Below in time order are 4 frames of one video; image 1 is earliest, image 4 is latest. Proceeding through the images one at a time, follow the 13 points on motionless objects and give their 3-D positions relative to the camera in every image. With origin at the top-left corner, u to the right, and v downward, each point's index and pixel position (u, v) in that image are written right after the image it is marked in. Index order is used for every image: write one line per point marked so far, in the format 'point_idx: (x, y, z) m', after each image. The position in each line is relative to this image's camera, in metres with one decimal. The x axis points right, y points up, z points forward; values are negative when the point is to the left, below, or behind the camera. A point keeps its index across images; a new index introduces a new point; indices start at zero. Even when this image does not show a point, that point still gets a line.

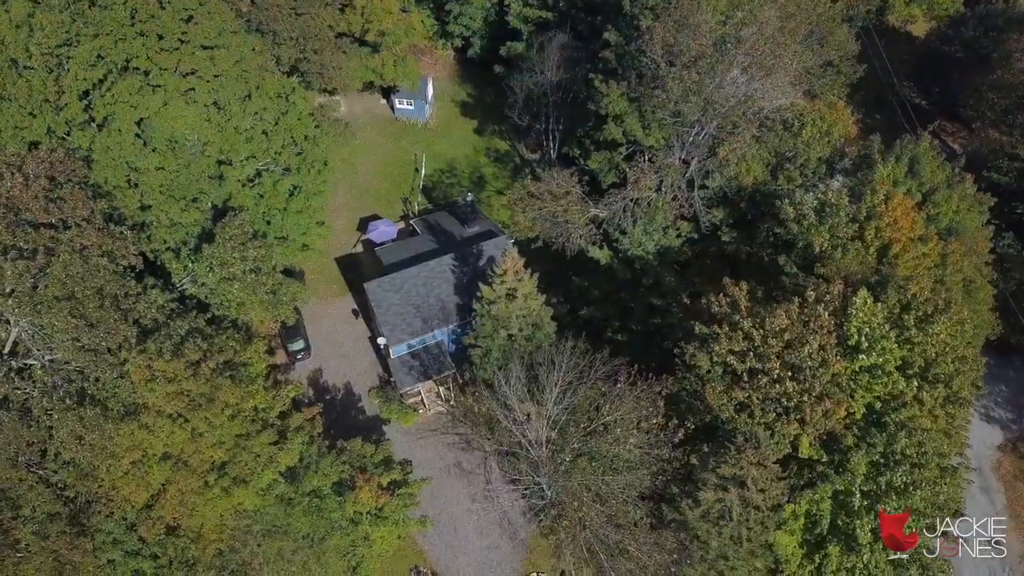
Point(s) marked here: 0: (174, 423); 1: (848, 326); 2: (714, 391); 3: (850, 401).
0: (-10.7, -4.2, +19.1) m
1: (+10.7, -1.2, +19.1) m
2: (+6.5, -3.3, +19.2) m
3: (+10.5, -3.5, +18.5) m
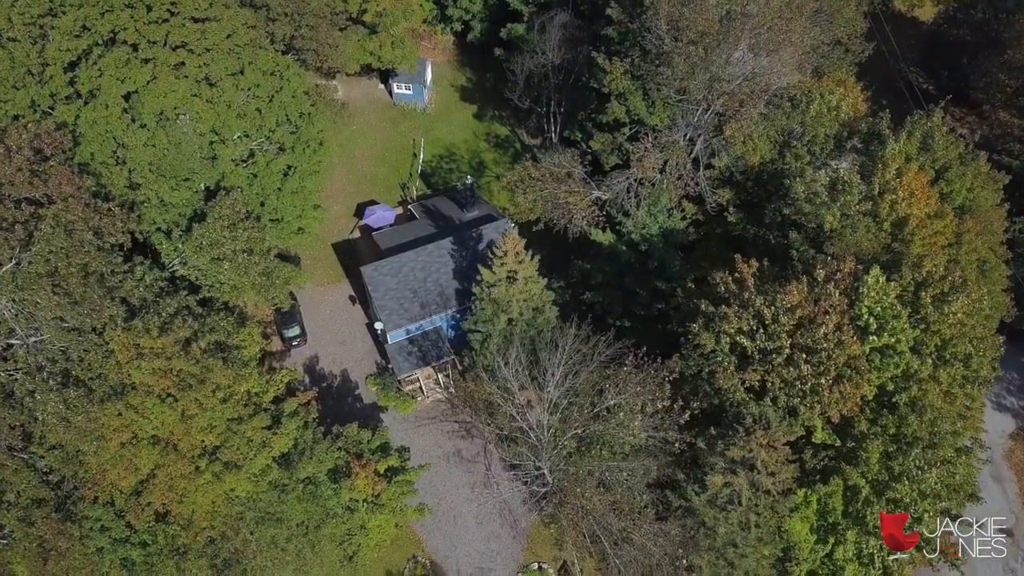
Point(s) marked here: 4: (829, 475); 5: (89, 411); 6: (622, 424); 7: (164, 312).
0: (-10.7, -3.5, +18.4) m
1: (+10.7, -0.5, +18.5) m
2: (+6.6, -2.6, +18.5) m
3: (+10.5, -2.8, +17.9) m
4: (+9.4, -5.5, +17.9) m
5: (-12.4, -3.6, +17.6) m
6: (+3.6, -4.5, +19.9) m
7: (-11.1, -0.8, +19.2) m
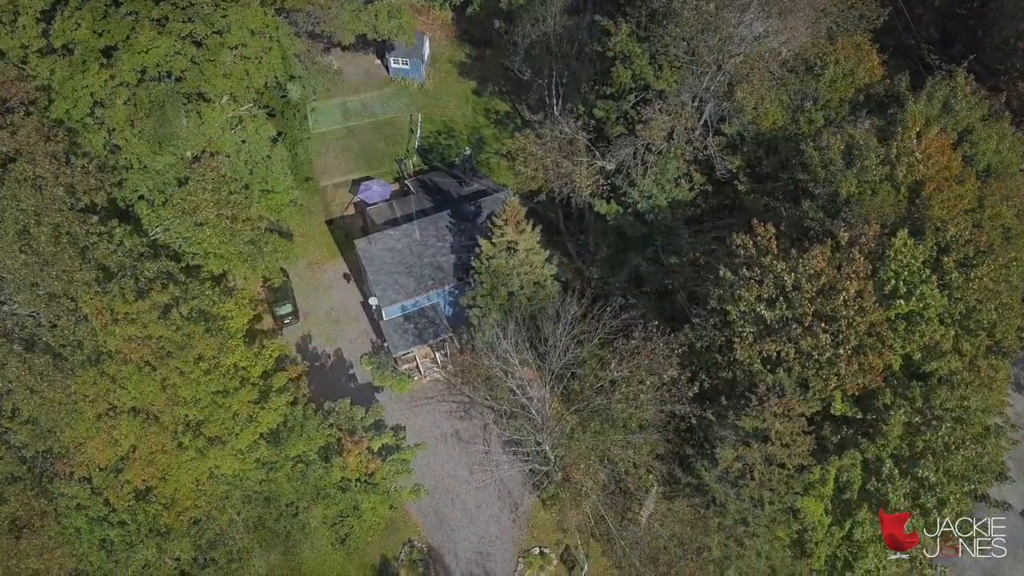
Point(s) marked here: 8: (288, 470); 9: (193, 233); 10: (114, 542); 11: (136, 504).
0: (-10.7, -2.4, +17.4) m
1: (+10.7, +0.5, +17.4) m
2: (+6.6, -1.5, +17.5) m
3: (+10.5, -1.8, +16.8) m
4: (+9.4, -4.4, +16.9) m
5: (-12.4, -2.5, +16.6) m
6: (+3.6, -3.4, +18.9) m
7: (-11.0, +0.3, +18.1) m
8: (-7.1, -5.8, +19.1) m
9: (-10.2, +1.8, +19.6) m
10: (-11.6, -7.4, +17.5) m
11: (-11.1, -6.3, +17.7) m
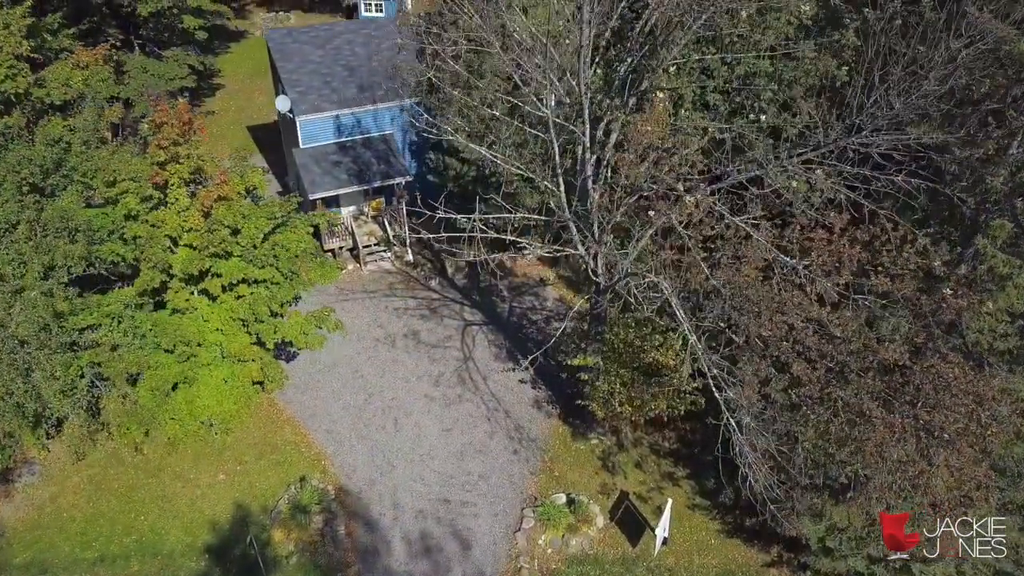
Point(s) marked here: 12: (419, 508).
0: (-10.8, -2.6, +16.4) m
1: (+10.6, +0.5, +16.6) m
2: (+6.5, -1.6, +16.5) m
3: (+10.4, -1.8, +15.9) m
4: (+9.4, -4.5, +15.8) m
5: (-12.4, -2.7, +15.5) m
6: (+3.6, -3.6, +17.8) m
7: (-11.1, +0.1, +17.2) m
8: (-7.2, -6.0, +17.9) m
9: (-10.3, +1.5, +18.8) m
10: (-11.6, -7.6, +16.2) m
11: (-11.1, -6.5, +16.5) m
12: (-3.2, -7.8, +21.6) m
